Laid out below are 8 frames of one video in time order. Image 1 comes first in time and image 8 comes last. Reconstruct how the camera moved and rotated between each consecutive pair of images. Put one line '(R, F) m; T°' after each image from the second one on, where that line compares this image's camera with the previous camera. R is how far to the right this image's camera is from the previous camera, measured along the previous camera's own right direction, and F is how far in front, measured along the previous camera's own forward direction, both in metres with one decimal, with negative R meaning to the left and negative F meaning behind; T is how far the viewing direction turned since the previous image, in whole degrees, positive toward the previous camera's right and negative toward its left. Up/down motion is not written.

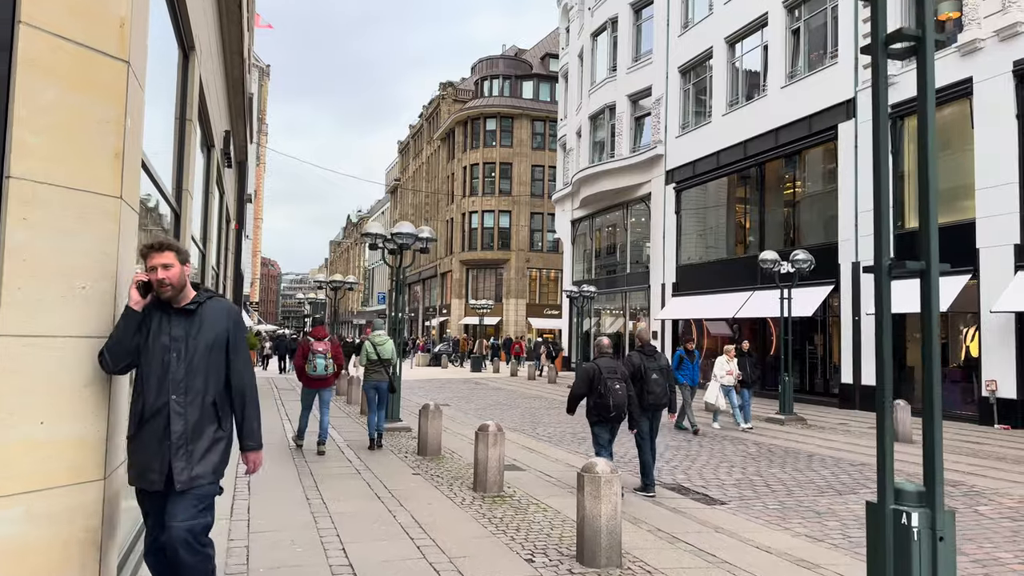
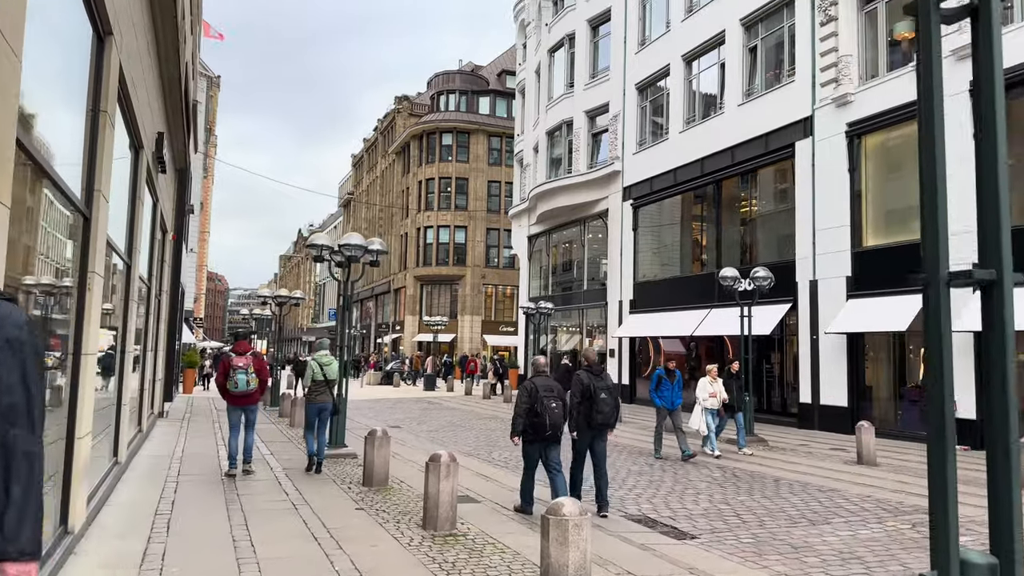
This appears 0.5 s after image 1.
(0.0, +0.6) m; +4°
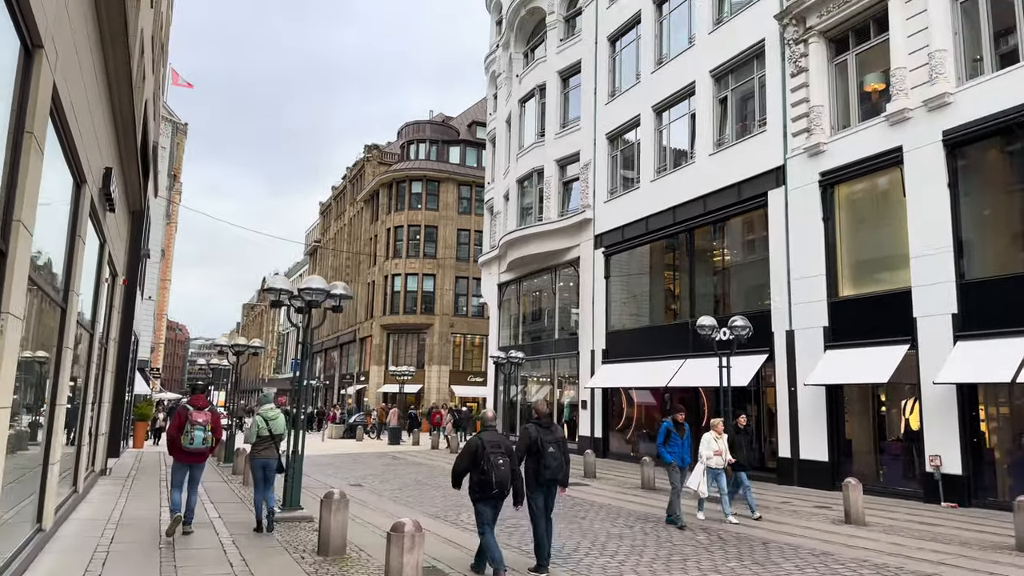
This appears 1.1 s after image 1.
(-0.1, +0.6) m; +2°
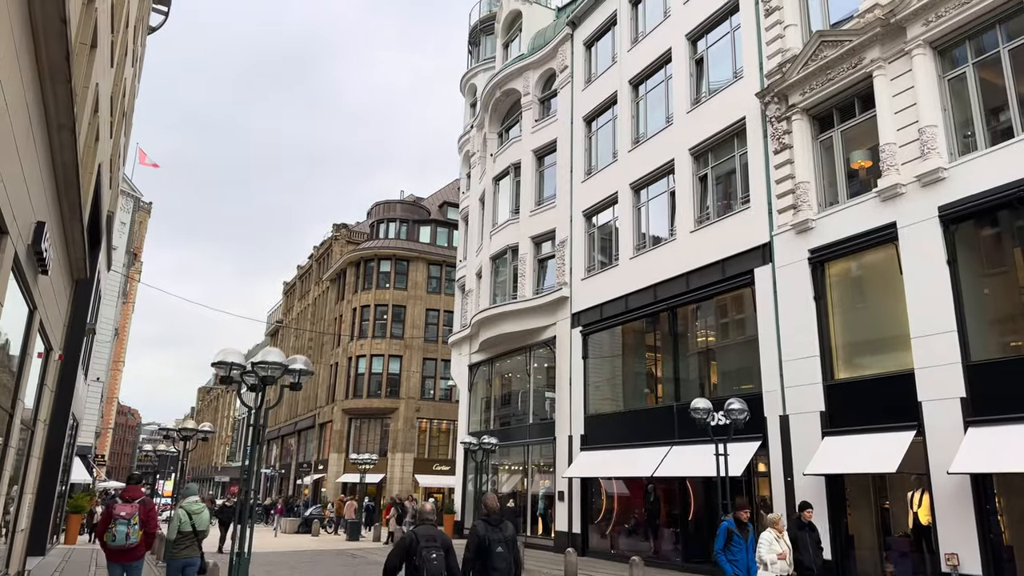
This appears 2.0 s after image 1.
(-0.2, +1.0) m; +3°
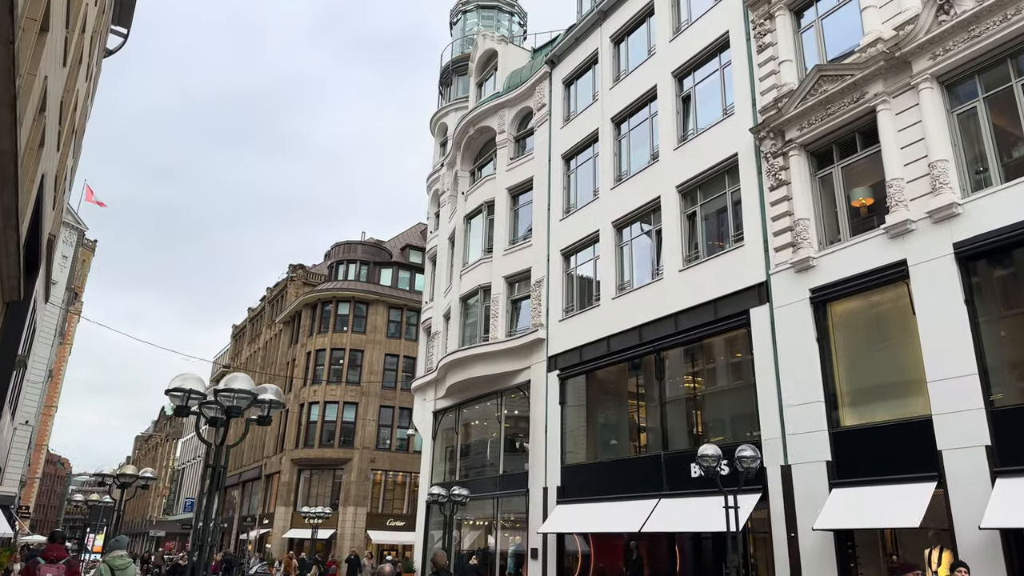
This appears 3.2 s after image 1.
(-0.6, +1.2) m; +4°
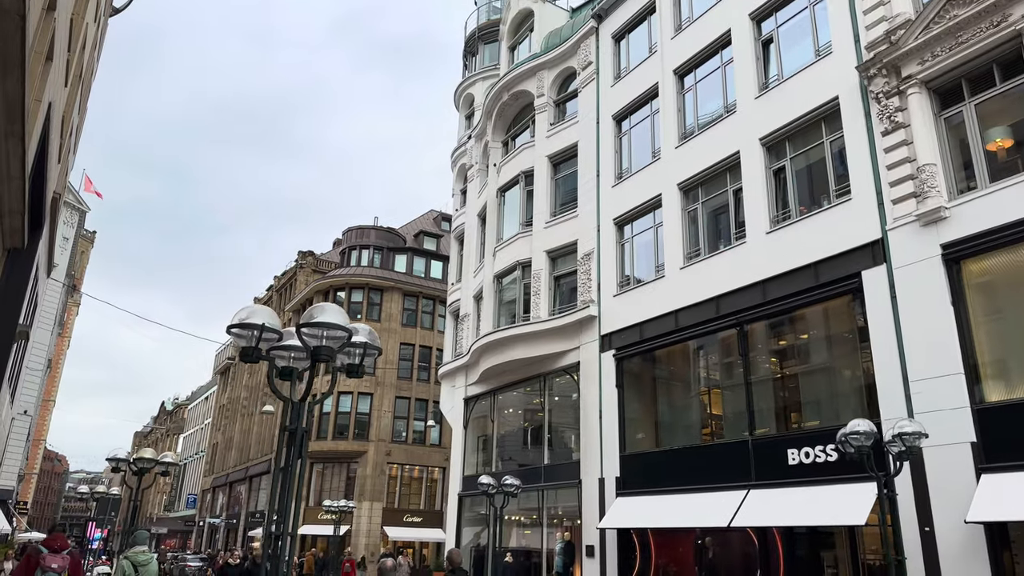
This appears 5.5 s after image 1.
(-1.5, +2.0) m; 0°
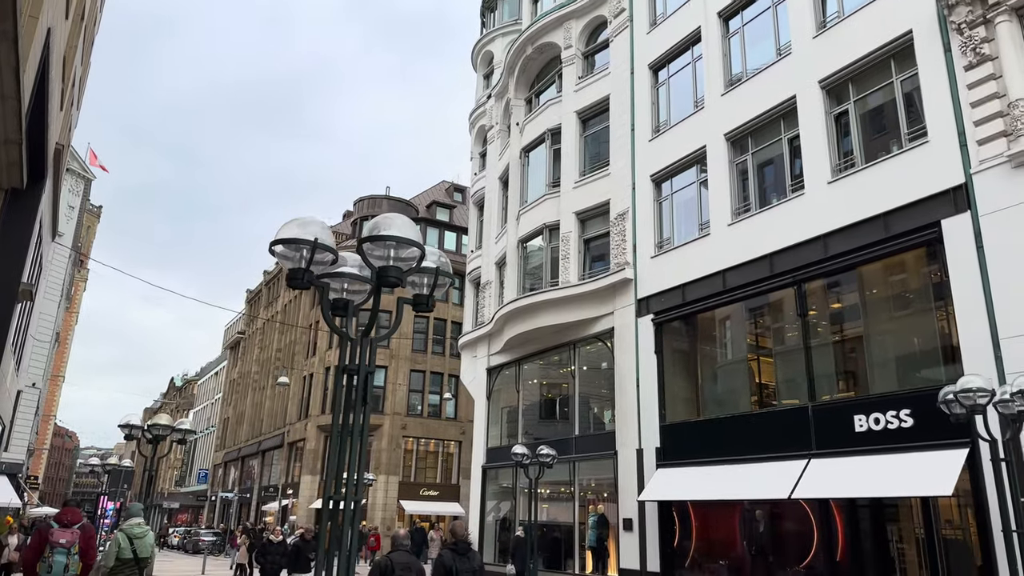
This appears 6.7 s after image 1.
(-0.7, +1.1) m; 0°
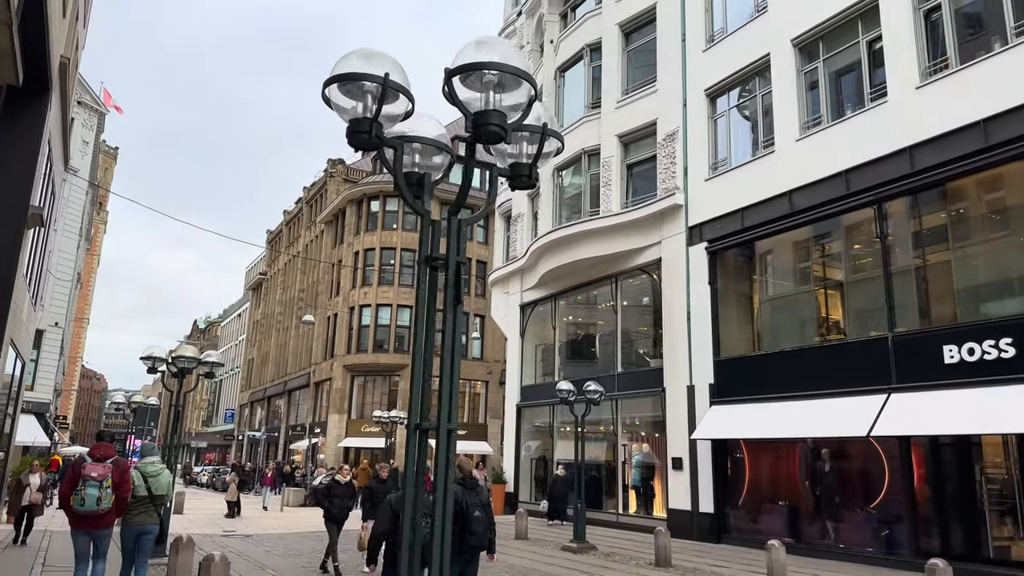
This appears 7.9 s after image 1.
(-0.6, +1.2) m; -1°
